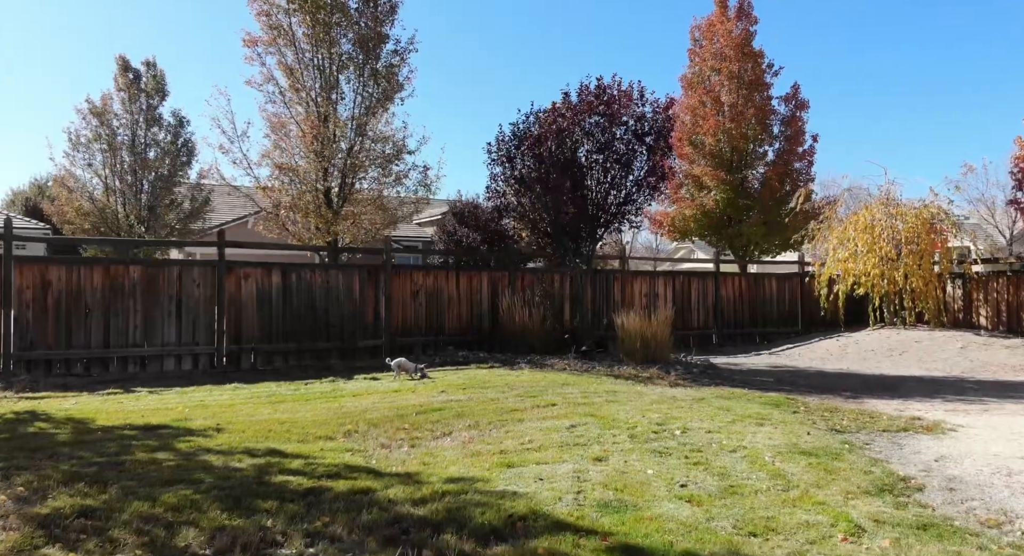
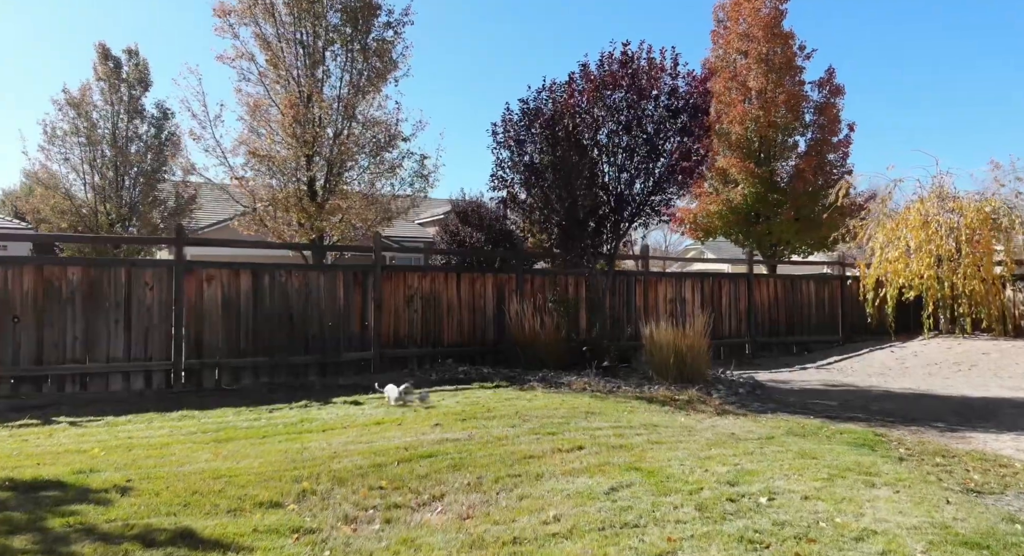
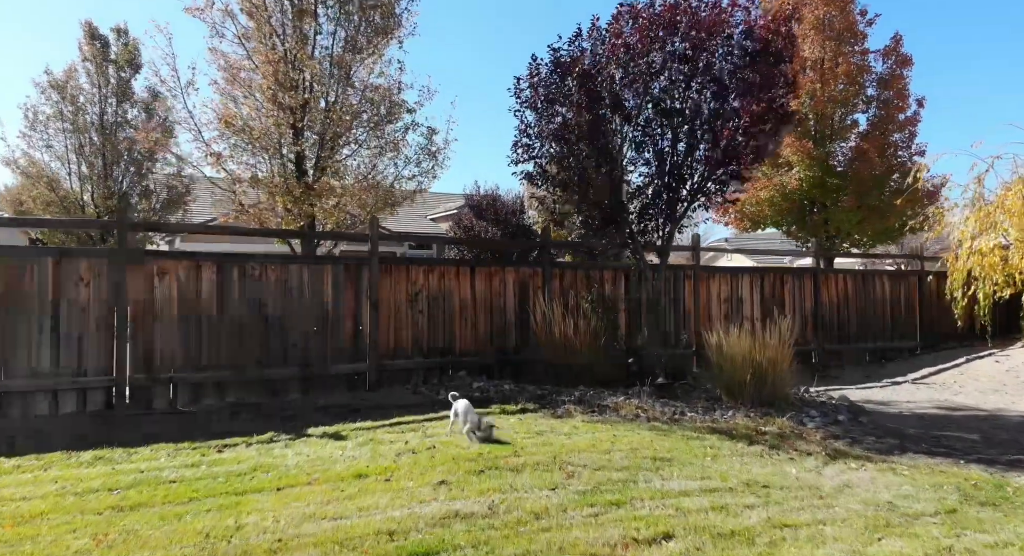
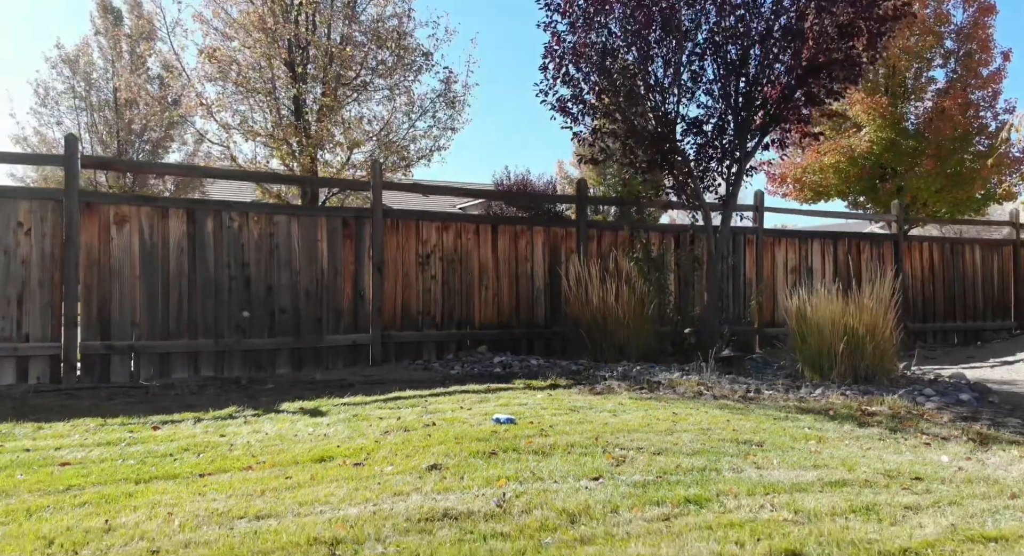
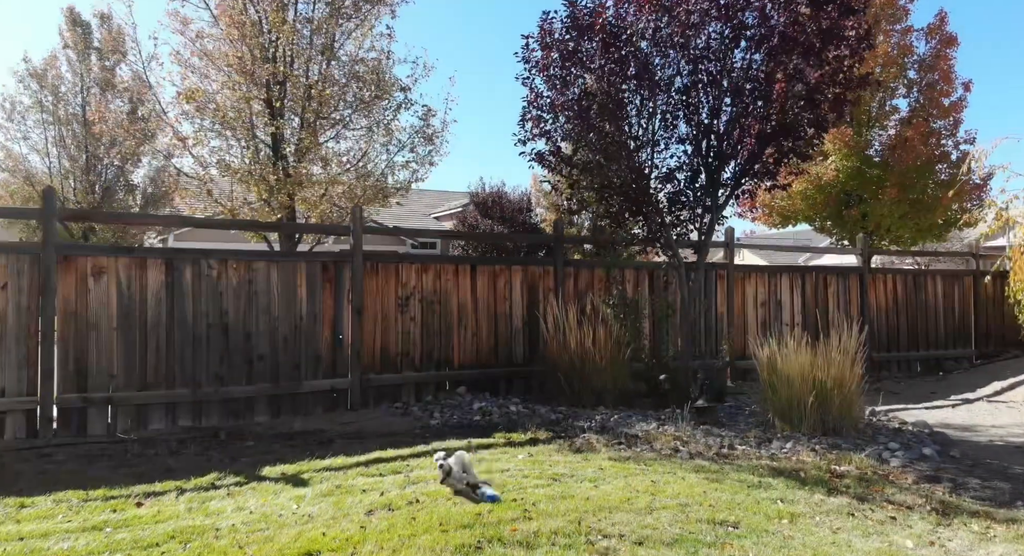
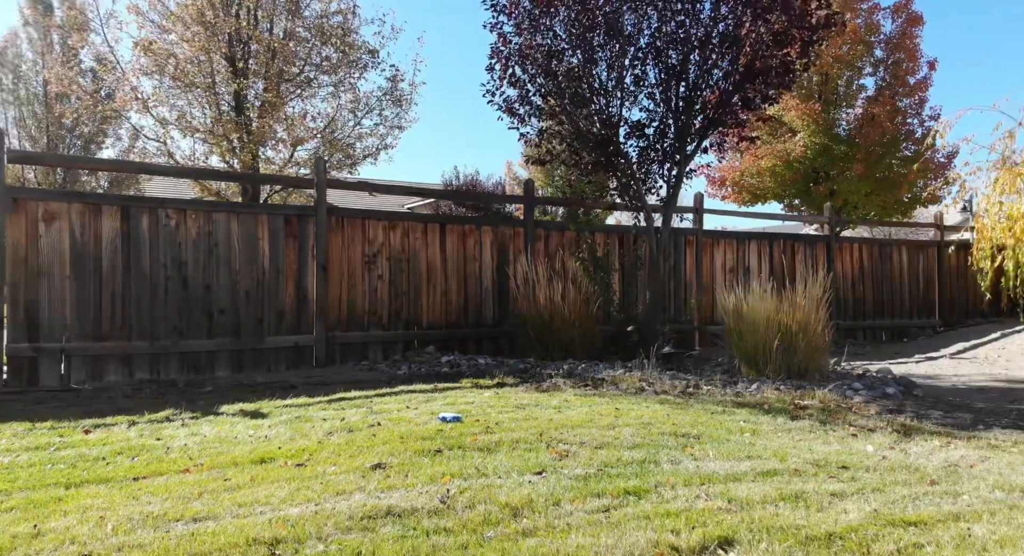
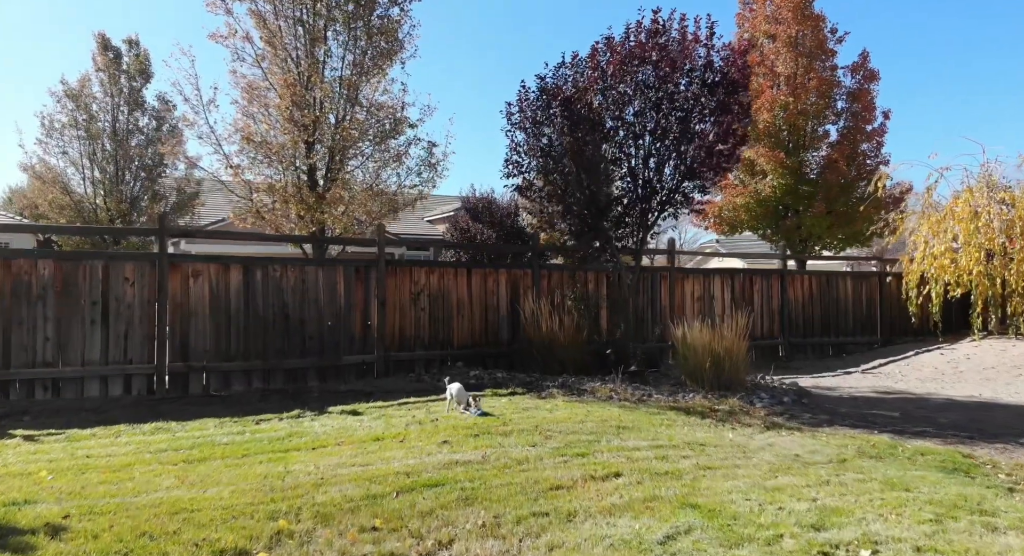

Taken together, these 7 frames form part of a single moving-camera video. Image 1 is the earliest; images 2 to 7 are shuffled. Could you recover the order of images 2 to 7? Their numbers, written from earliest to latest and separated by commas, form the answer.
2, 7, 3, 5, 4, 6
